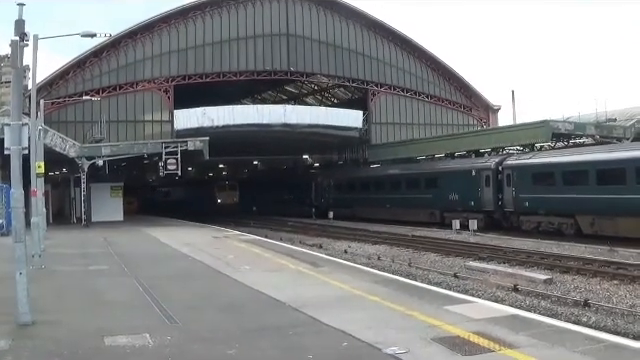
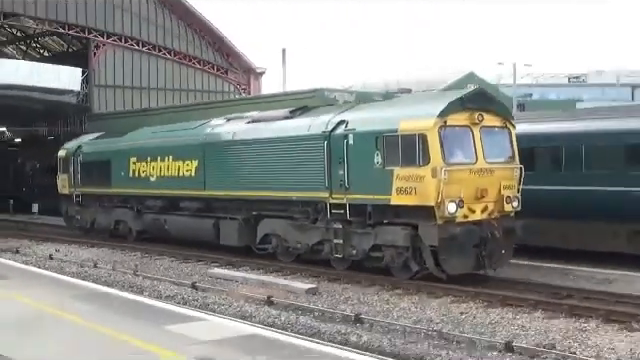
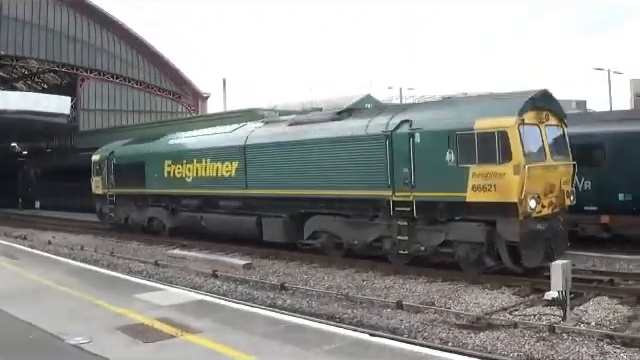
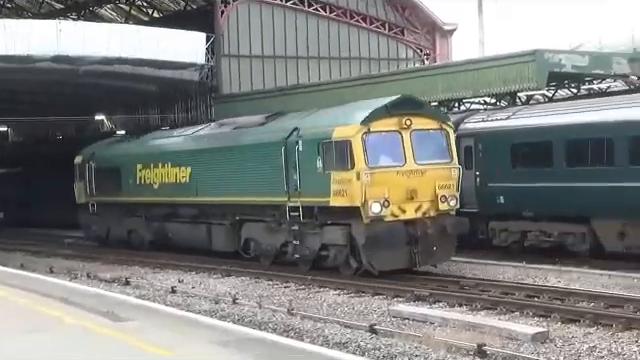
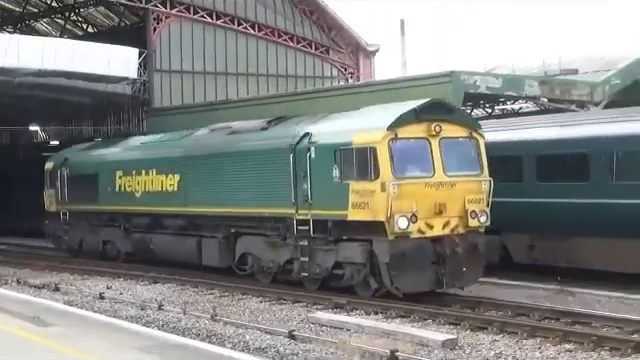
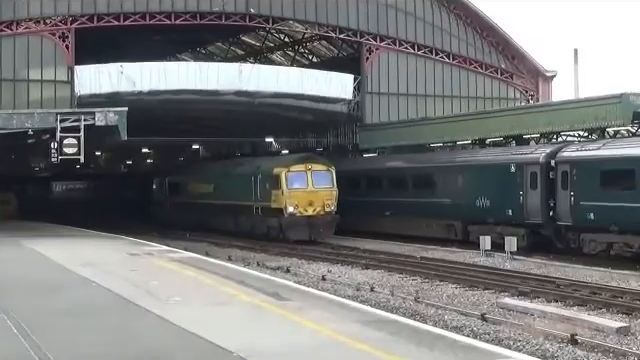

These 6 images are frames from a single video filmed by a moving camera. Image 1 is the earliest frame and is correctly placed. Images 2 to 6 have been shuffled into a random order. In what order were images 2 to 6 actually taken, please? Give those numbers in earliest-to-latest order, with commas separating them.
6, 4, 5, 2, 3
